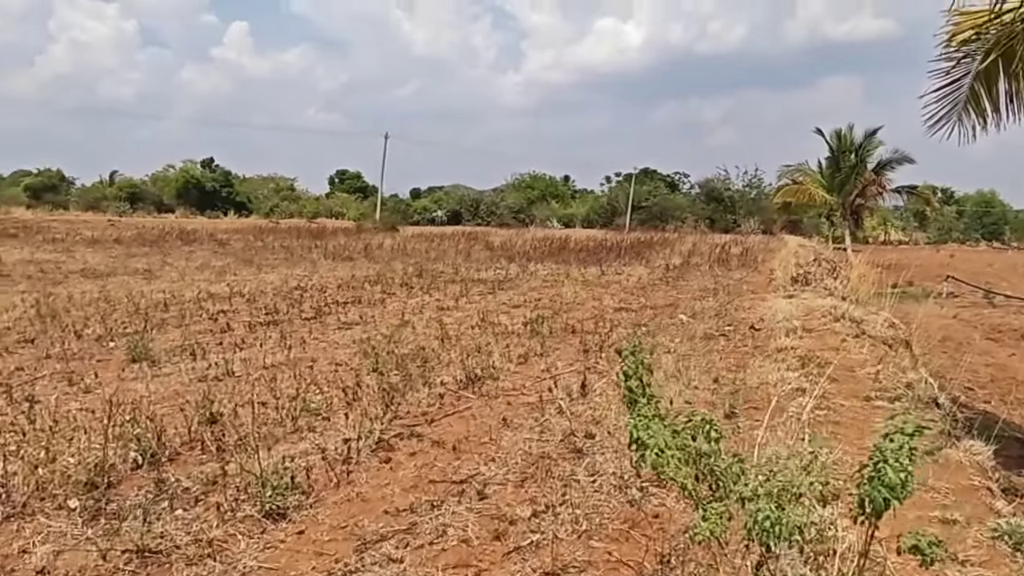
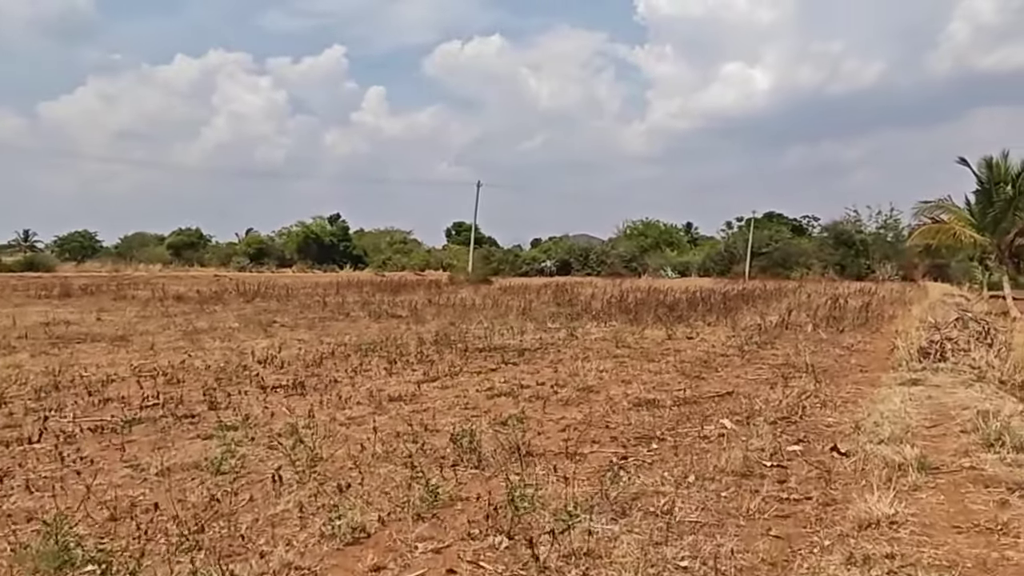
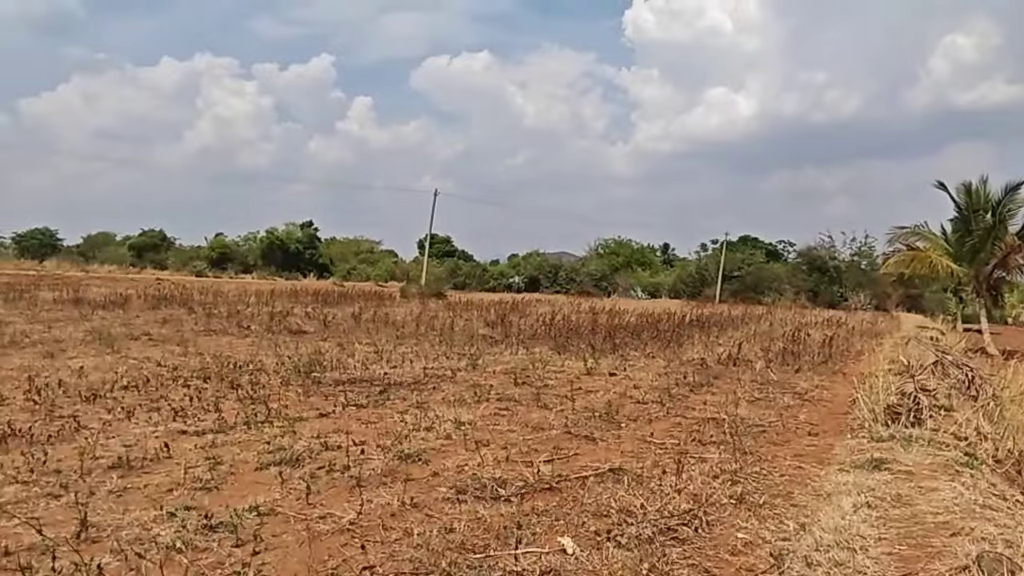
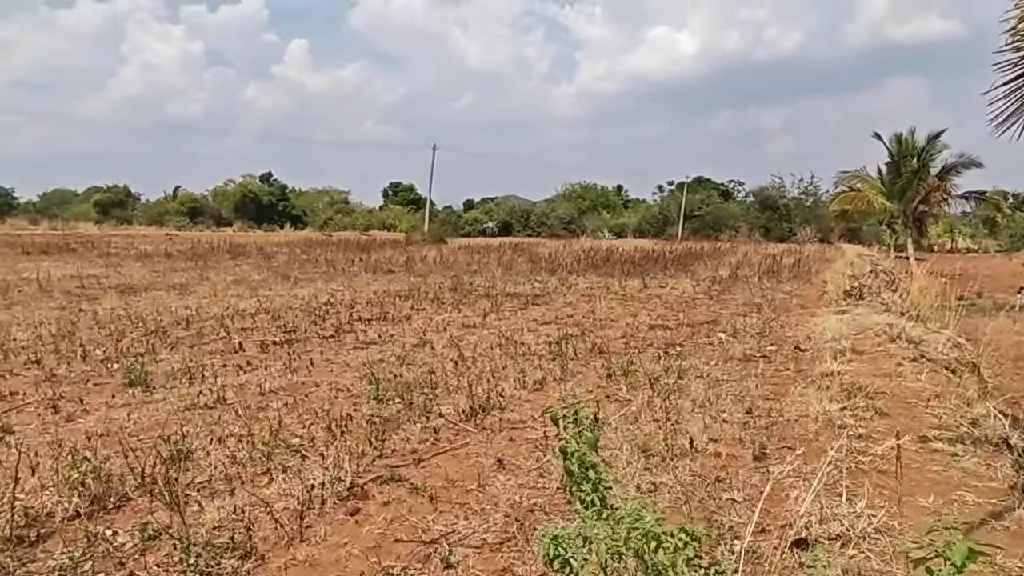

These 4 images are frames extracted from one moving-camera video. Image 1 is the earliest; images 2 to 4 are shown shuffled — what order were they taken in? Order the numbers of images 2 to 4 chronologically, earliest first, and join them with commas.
4, 2, 3
